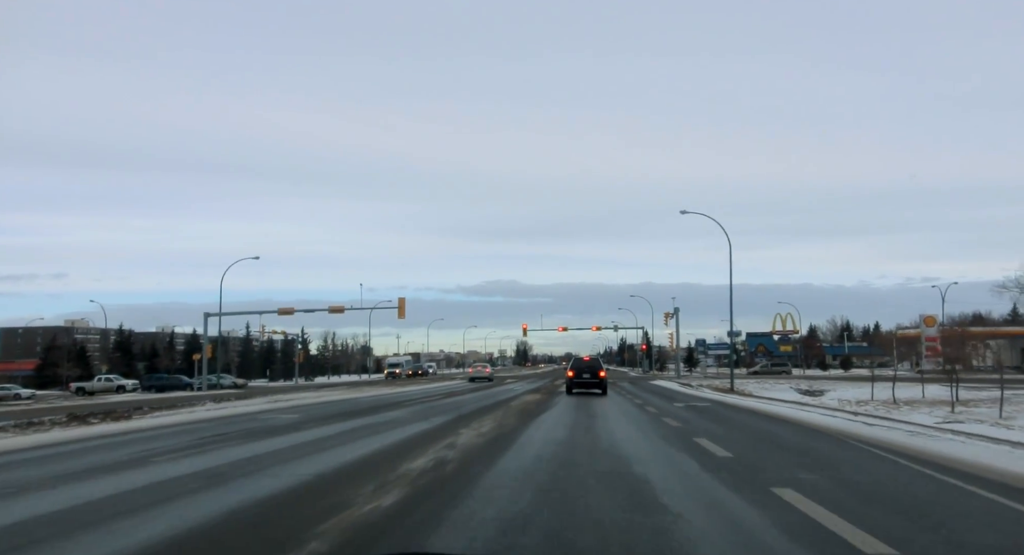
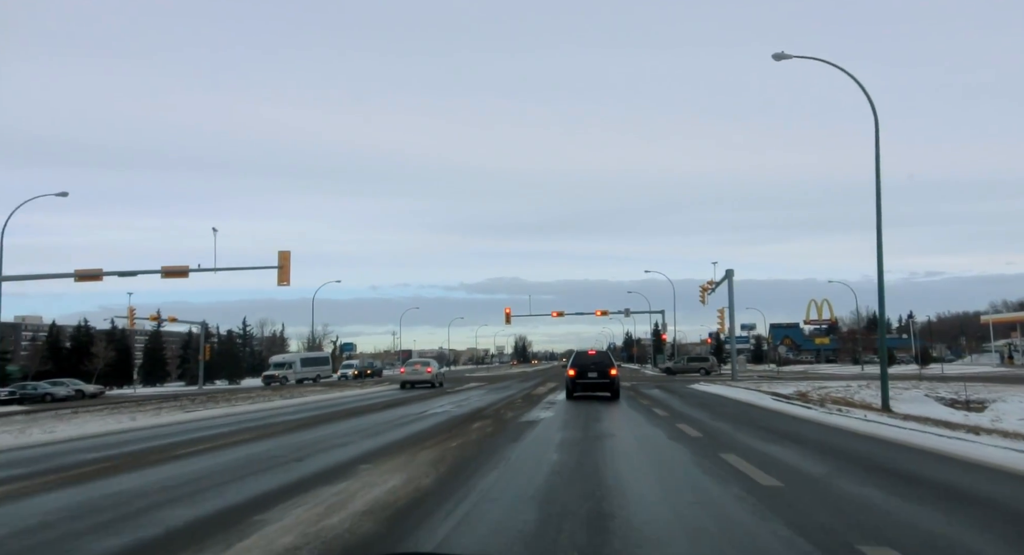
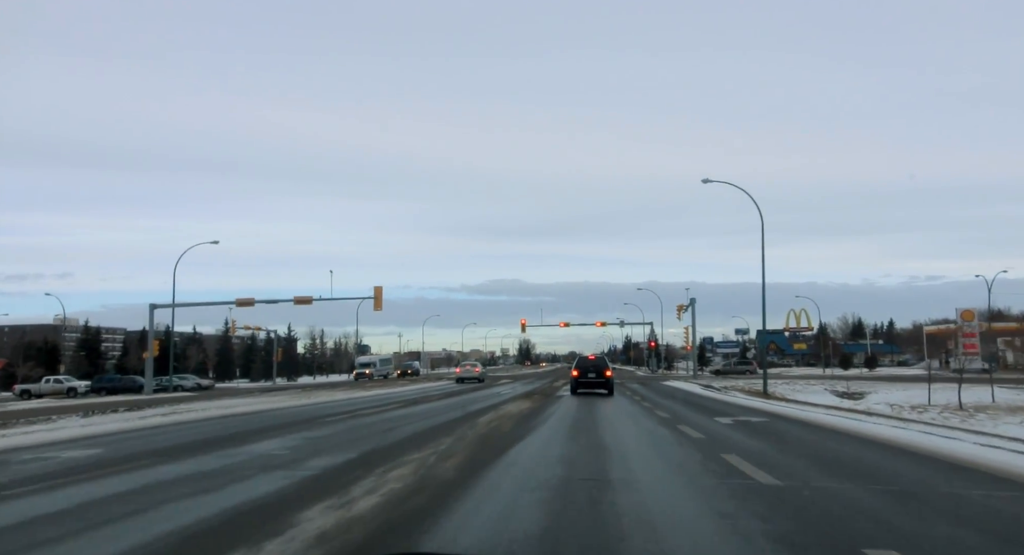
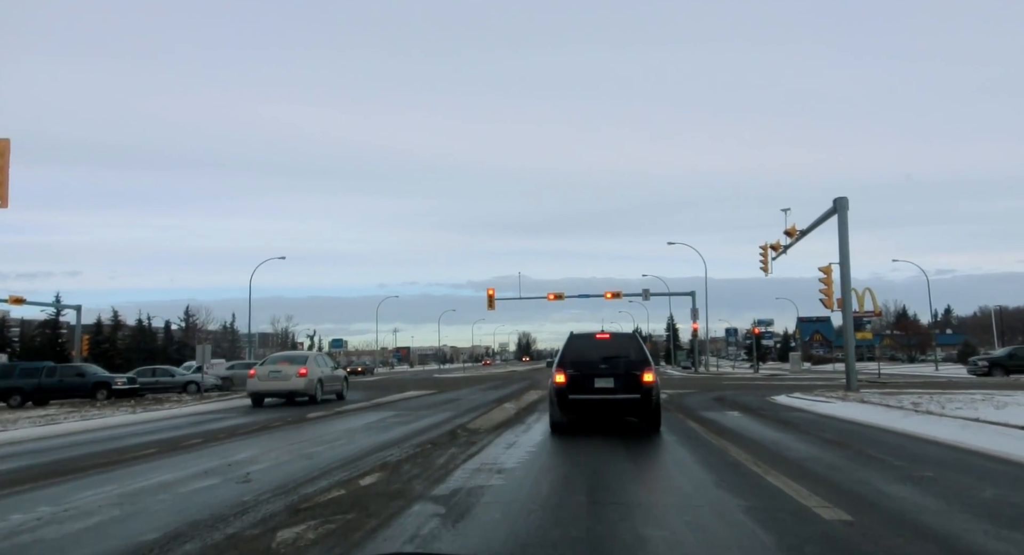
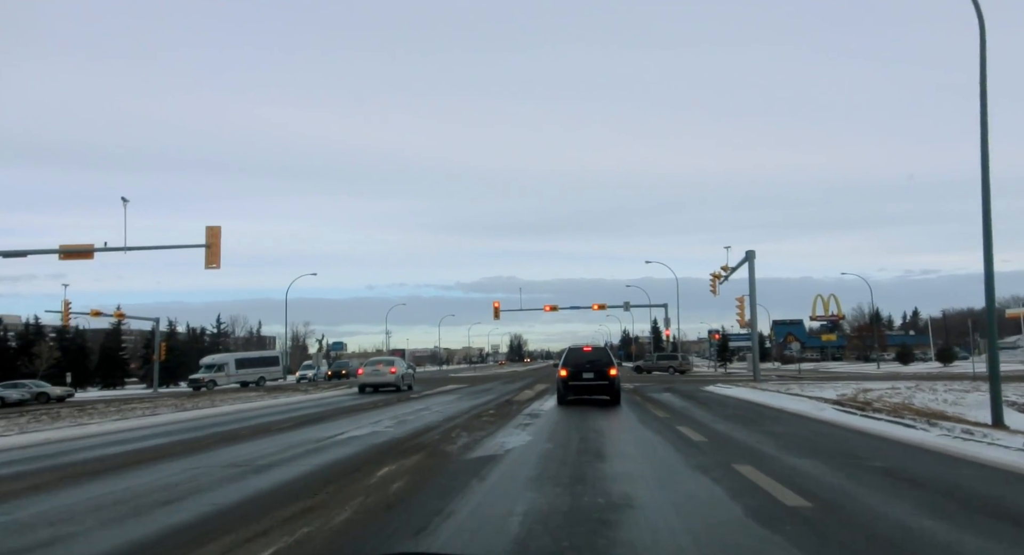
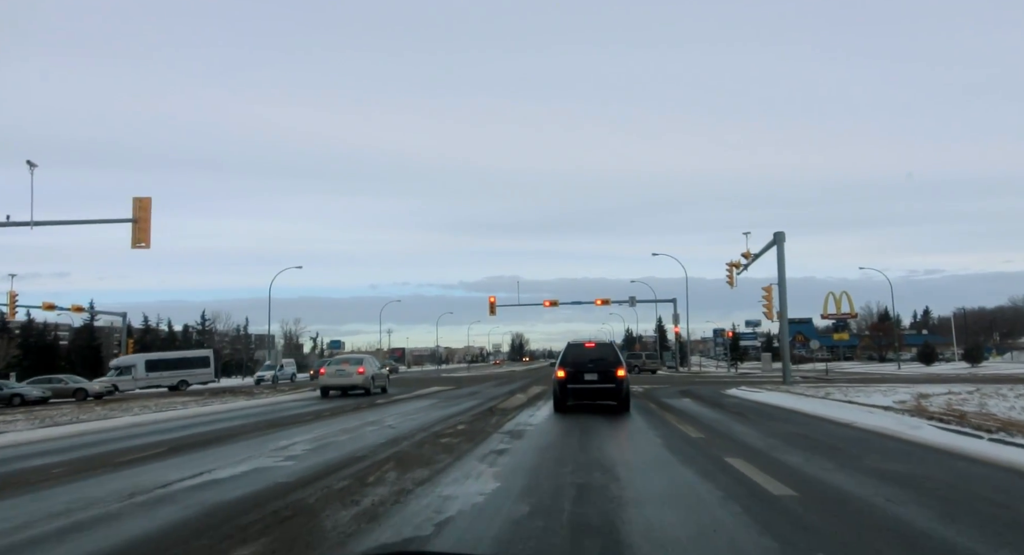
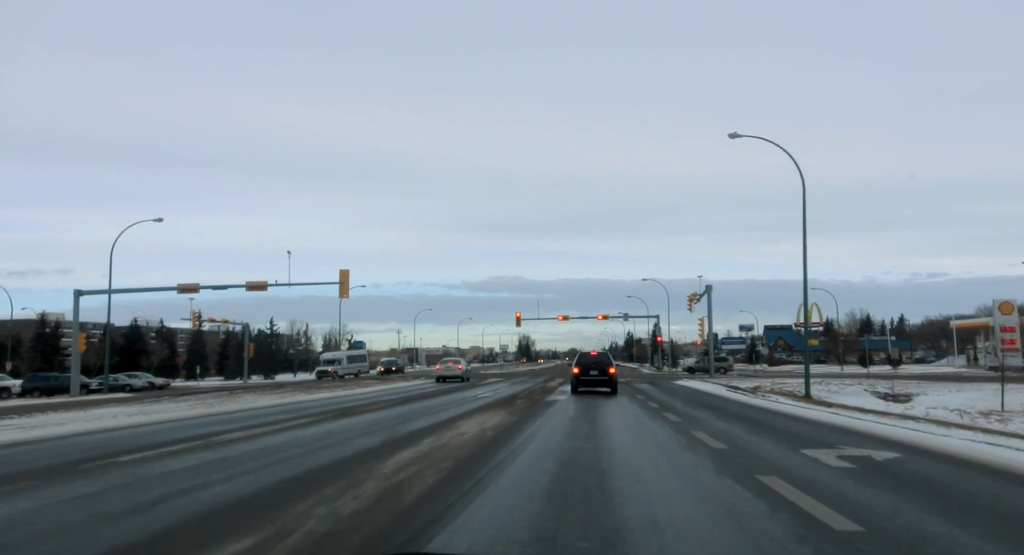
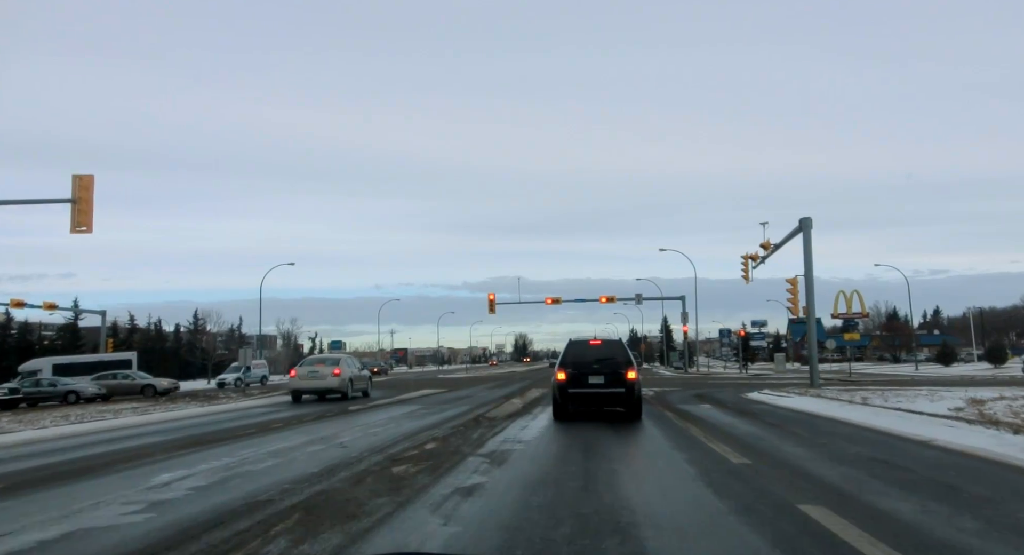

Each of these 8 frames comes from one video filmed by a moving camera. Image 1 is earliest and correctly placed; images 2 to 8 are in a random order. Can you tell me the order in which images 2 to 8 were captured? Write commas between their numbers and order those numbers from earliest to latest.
3, 7, 2, 5, 6, 8, 4
